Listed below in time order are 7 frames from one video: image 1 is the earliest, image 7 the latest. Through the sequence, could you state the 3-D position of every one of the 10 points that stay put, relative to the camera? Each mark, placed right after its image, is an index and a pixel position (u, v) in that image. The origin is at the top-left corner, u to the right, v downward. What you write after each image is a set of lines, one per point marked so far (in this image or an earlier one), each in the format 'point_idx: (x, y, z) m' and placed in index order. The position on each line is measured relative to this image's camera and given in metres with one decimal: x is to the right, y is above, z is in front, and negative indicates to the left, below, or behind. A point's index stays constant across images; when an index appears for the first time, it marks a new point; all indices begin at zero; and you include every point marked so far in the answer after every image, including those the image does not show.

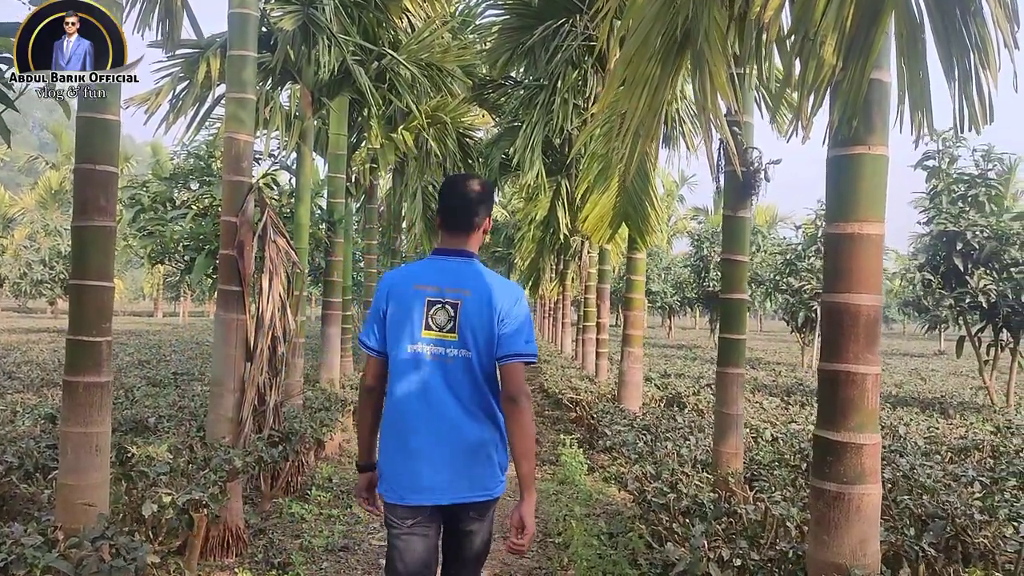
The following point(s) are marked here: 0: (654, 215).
0: (+1.0, +0.5, +6.4) m
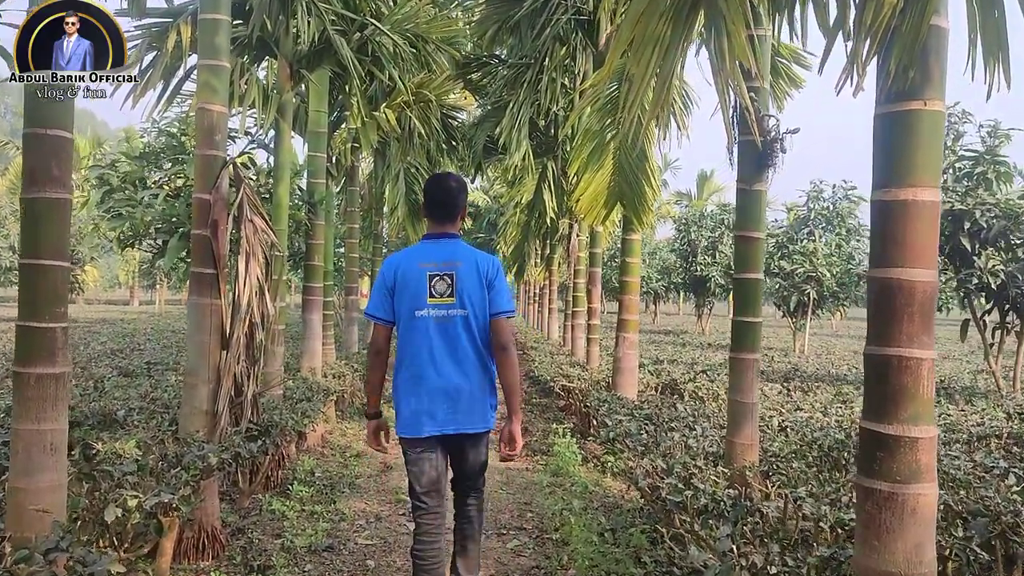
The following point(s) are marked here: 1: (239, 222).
0: (+1.0, +0.7, +6.1) m
1: (-1.3, +0.3, +4.4) m
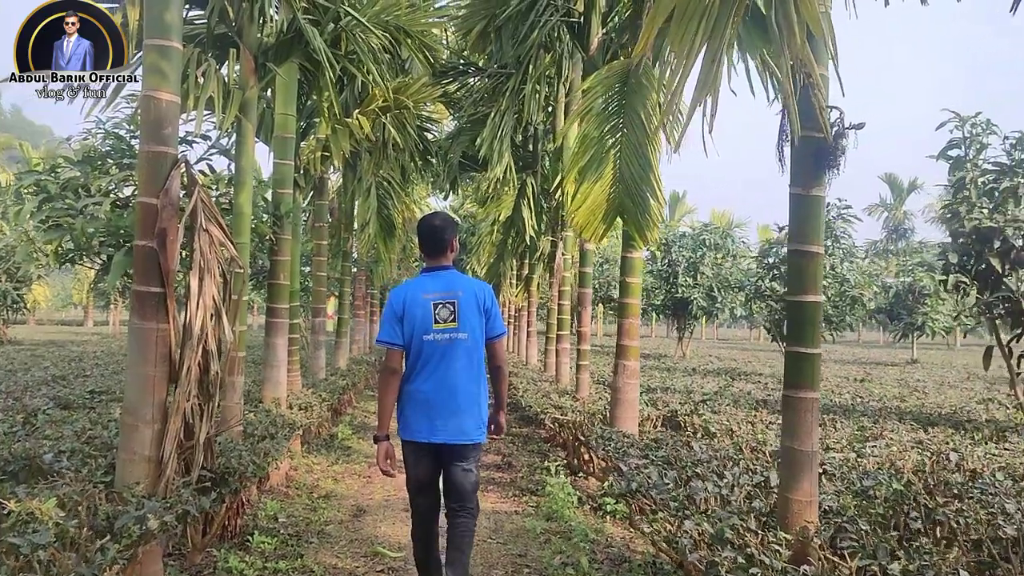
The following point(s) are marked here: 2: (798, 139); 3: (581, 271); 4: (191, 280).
0: (+0.9, +0.5, +5.5) m
1: (-1.3, +0.2, +3.7) m
2: (+0.9, +0.5, +2.9) m
3: (+0.6, +0.1, +7.7) m
4: (-1.3, 0.0, +3.6) m
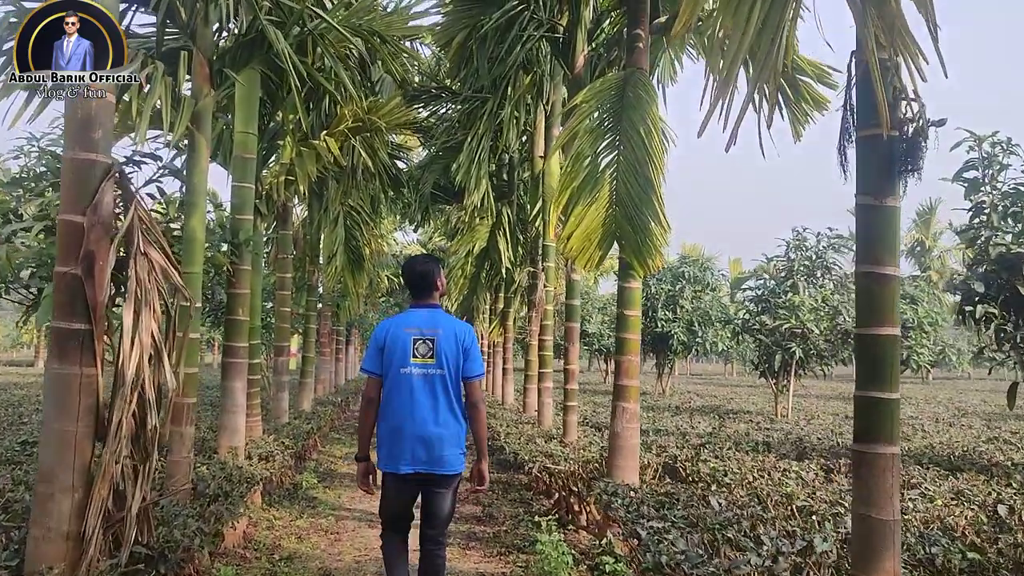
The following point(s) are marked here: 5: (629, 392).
0: (+0.8, +0.3, +5.0) m
1: (-1.3, +0.1, +3.1) m
2: (+1.0, +0.4, +2.4) m
3: (+0.5, -0.1, +7.2) m
4: (-1.3, -0.1, +3.0) m
5: (+0.7, -0.6, +5.3) m
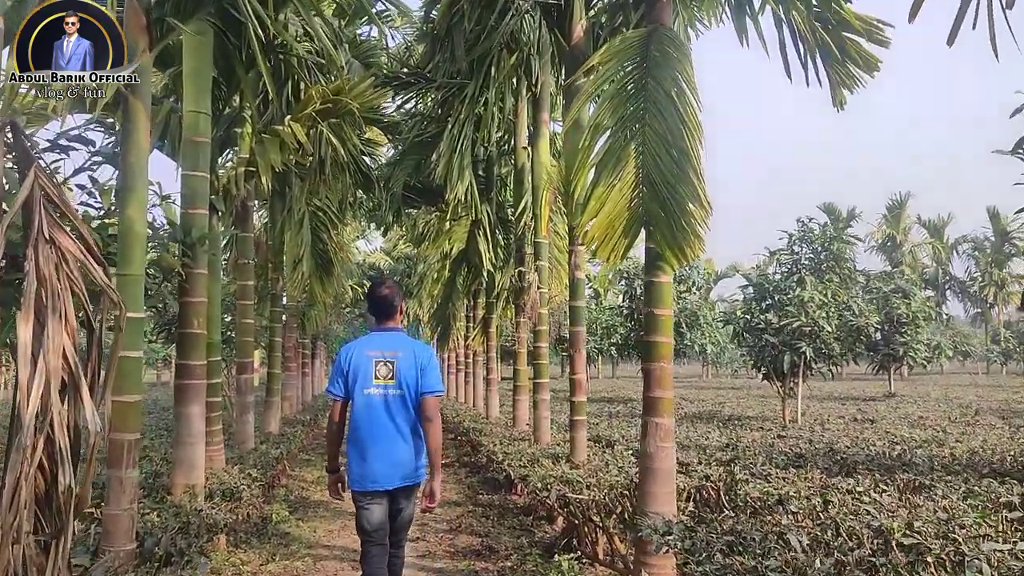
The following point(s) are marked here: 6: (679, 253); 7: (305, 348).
0: (+0.9, +0.4, +4.2) m
1: (-1.2, +0.1, +2.2) m
2: (+1.1, +0.5, +1.6) m
3: (+0.4, -0.1, +6.3) m
4: (-1.1, -0.1, +2.1) m
5: (+0.8, -0.6, +4.5) m
6: (+0.8, +0.2, +4.3) m
7: (-3.8, -1.1, +16.4) m
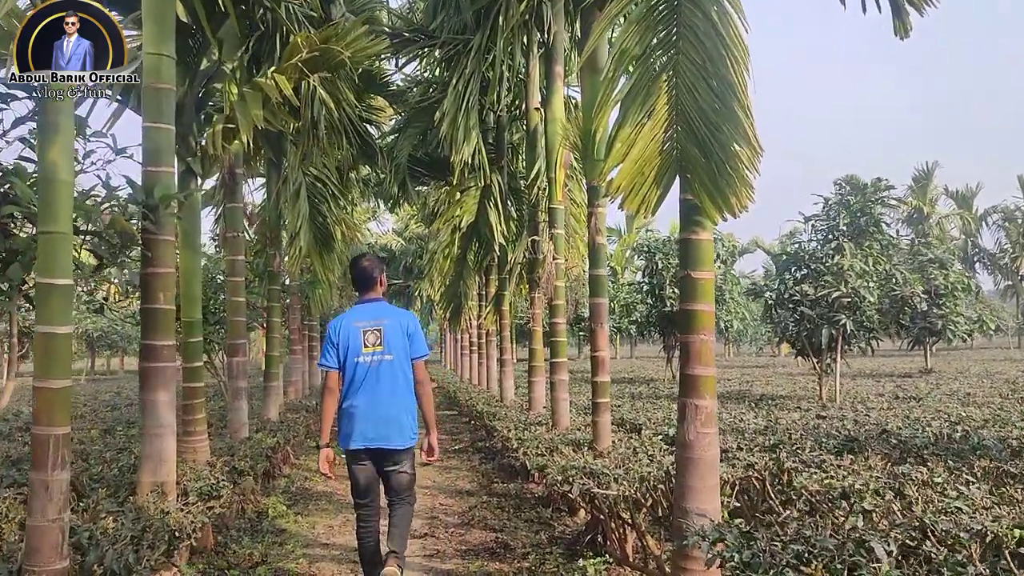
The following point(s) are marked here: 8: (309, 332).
0: (+0.9, +0.5, +3.6) m
1: (-1.2, +0.2, +1.6) m
2: (+1.1, +0.6, +0.9) m
3: (+0.5, +0.1, +5.7) m
4: (-1.1, 0.0, +1.4) m
5: (+0.8, -0.4, +3.8) m
6: (+0.9, +0.3, +3.6) m
7: (-3.6, -0.8, +15.8) m
8: (-3.6, -0.8, +15.8) m
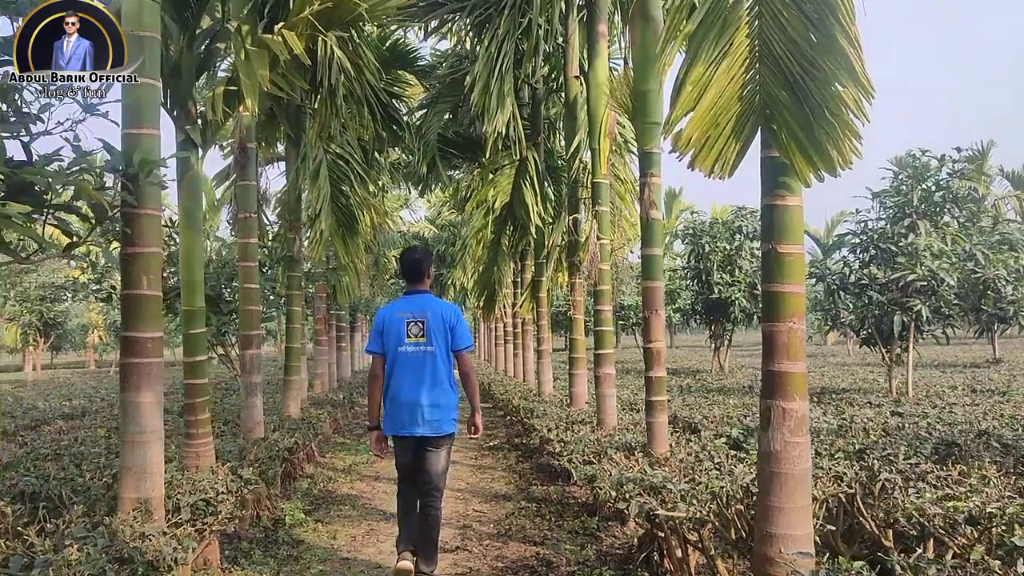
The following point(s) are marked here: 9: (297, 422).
0: (+1.1, +0.6, +2.8) m
1: (-1.1, +0.2, +0.9) m
2: (+1.2, +0.6, +0.2) m
3: (+0.7, +0.2, +5.0) m
4: (-1.1, 0.0, +0.8) m
5: (+1.0, -0.3, +3.1) m
6: (+1.0, +0.4, +2.9) m
7: (-2.9, -0.6, +15.2) m
8: (-3.0, -0.6, +15.2) m
9: (-1.9, -1.2, +8.0) m
